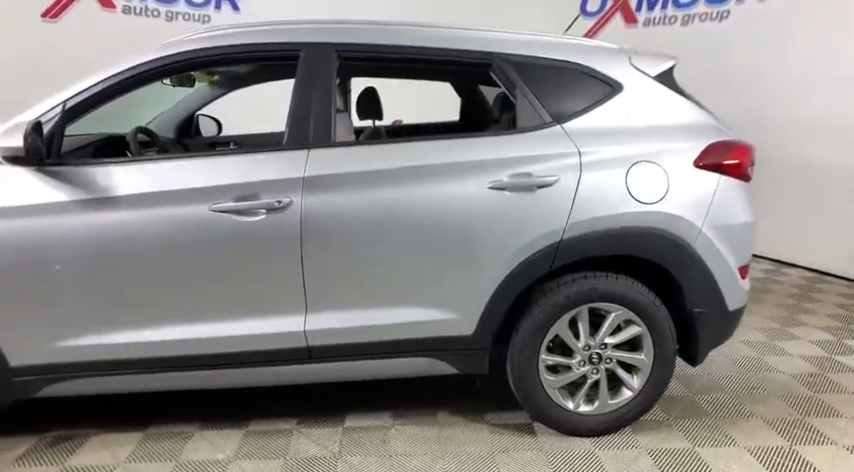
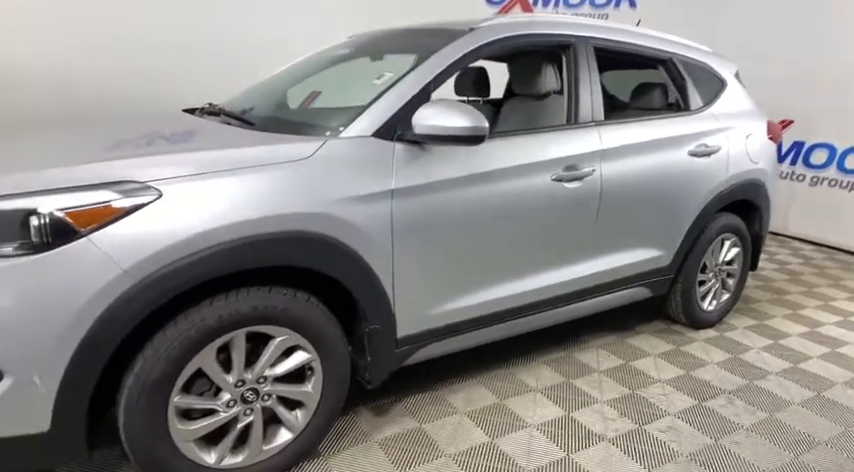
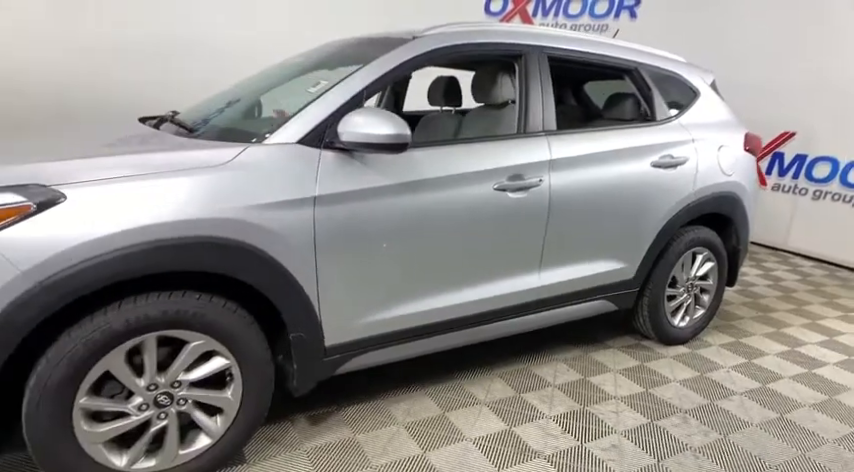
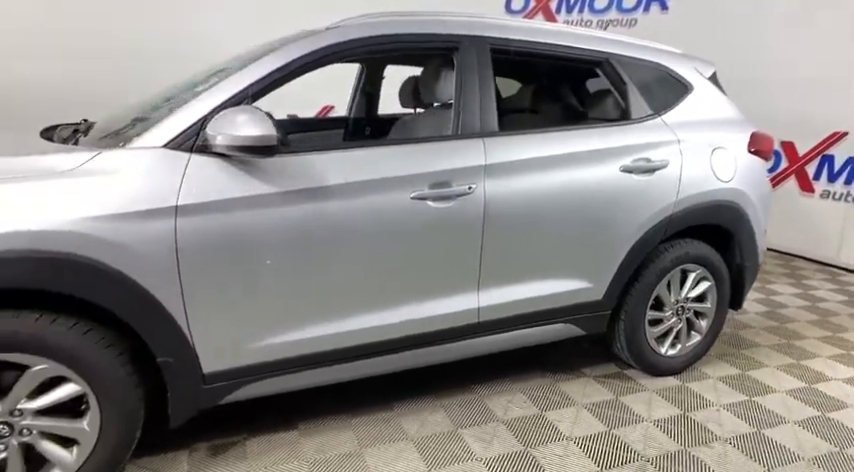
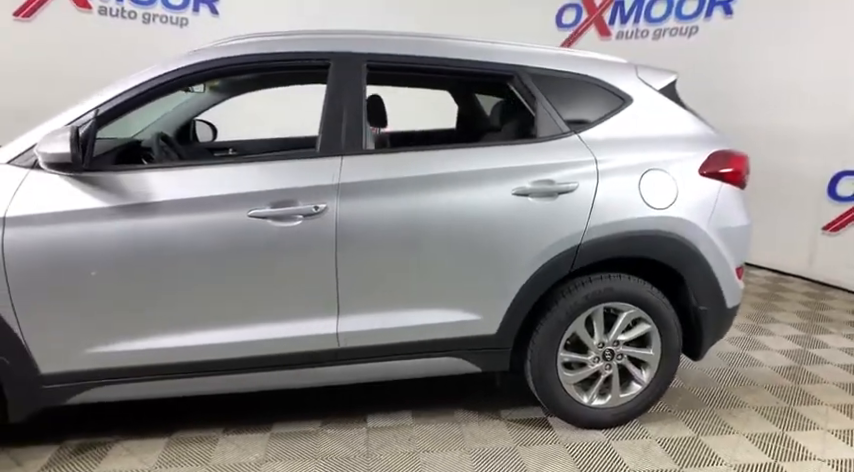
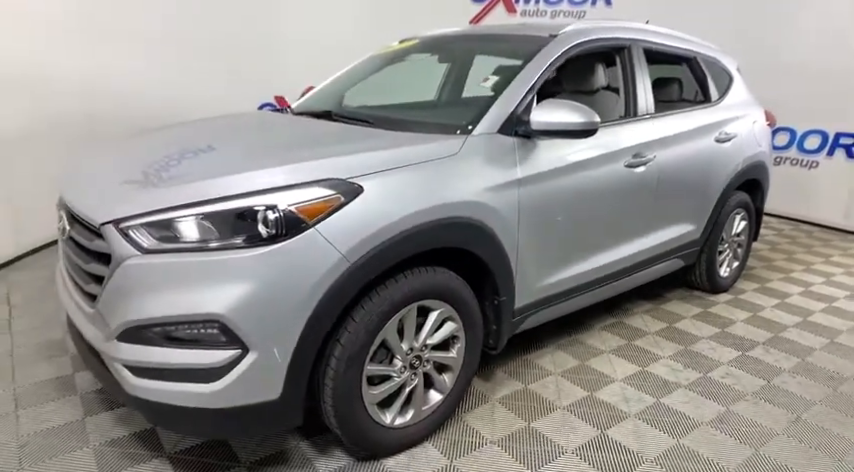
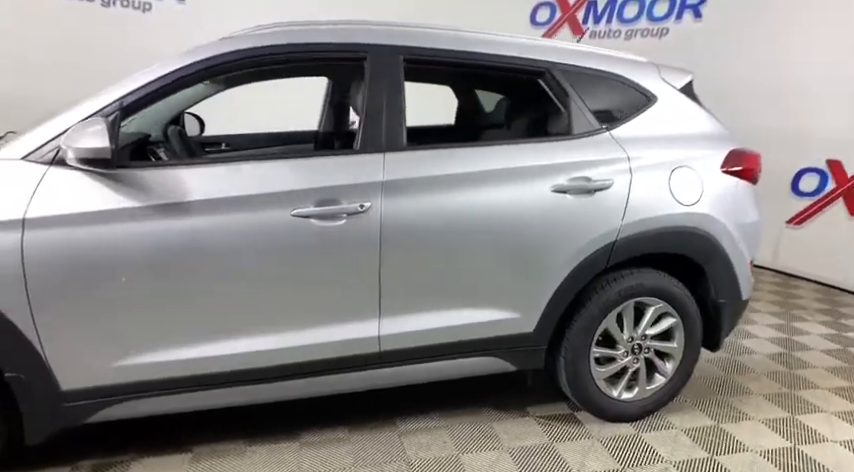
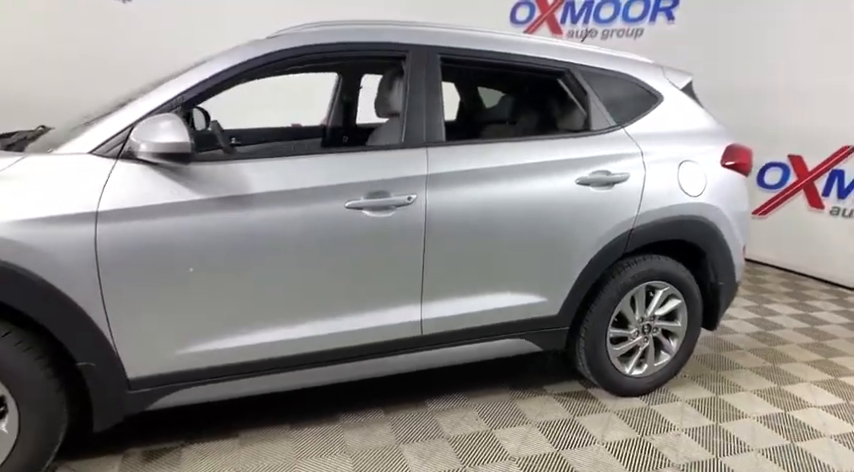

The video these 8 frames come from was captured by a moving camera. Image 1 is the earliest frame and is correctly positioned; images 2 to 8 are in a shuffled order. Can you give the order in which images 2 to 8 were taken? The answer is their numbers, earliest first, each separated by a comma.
5, 7, 8, 4, 3, 2, 6
